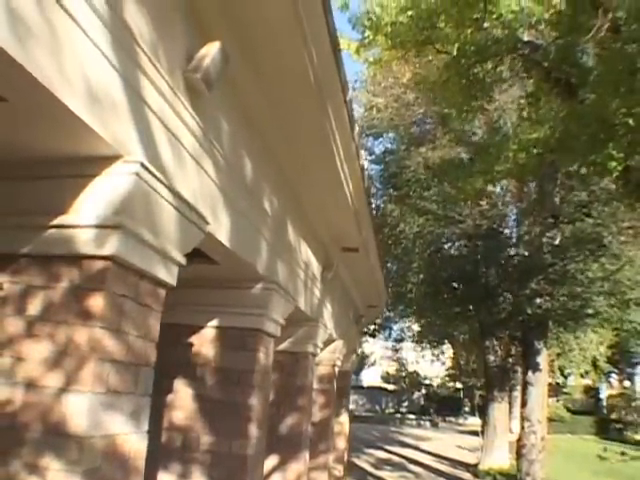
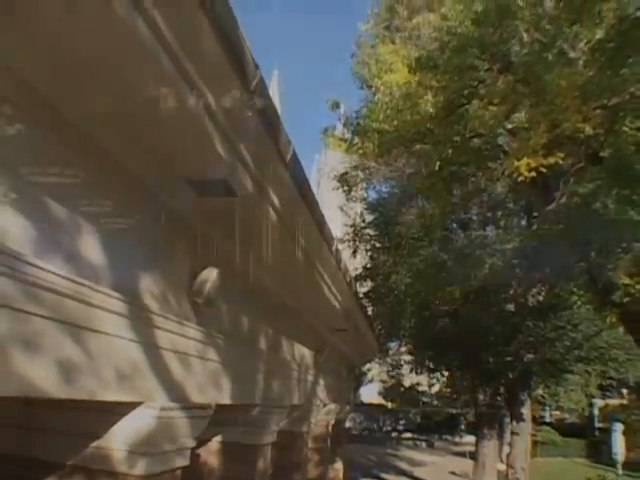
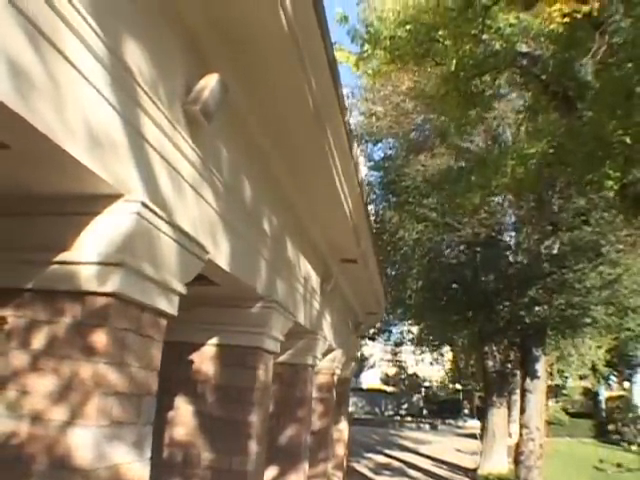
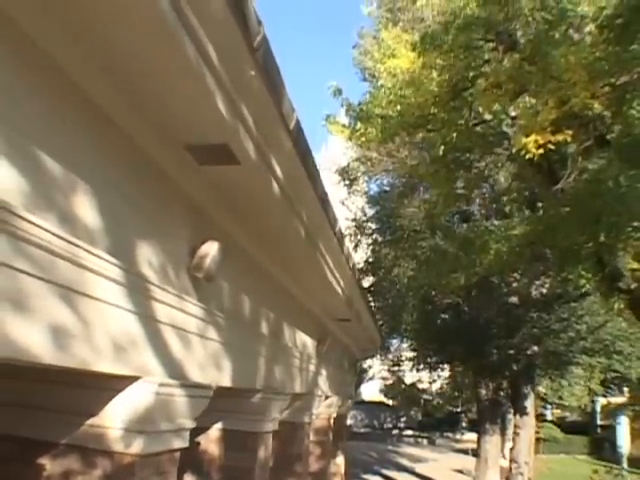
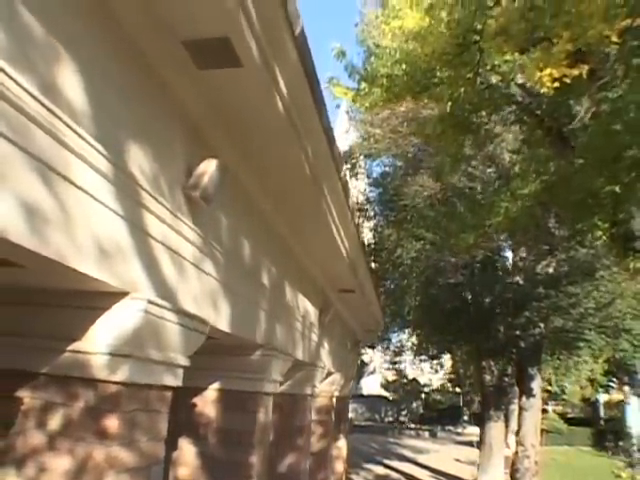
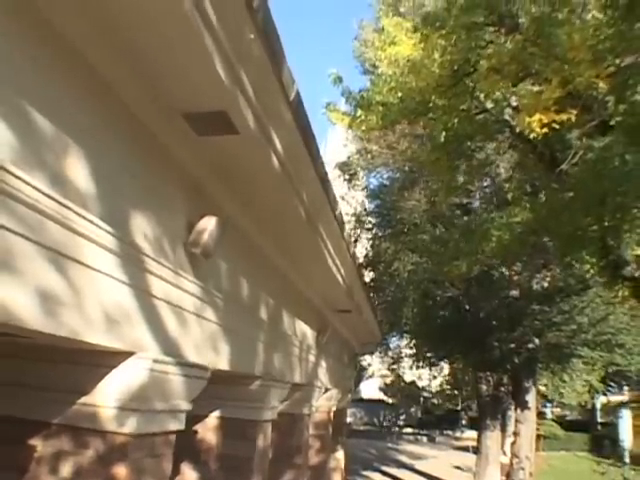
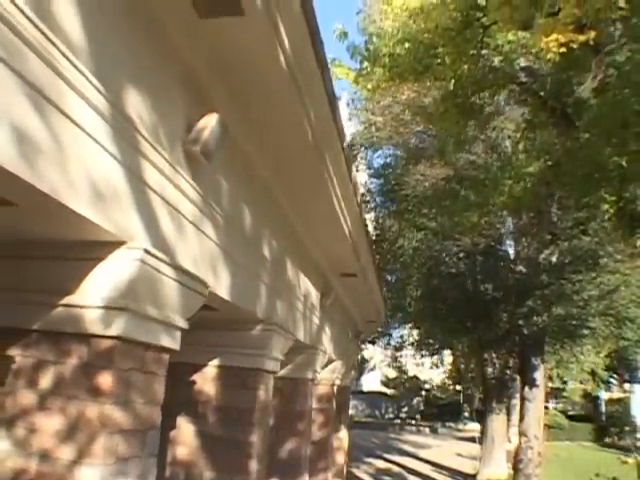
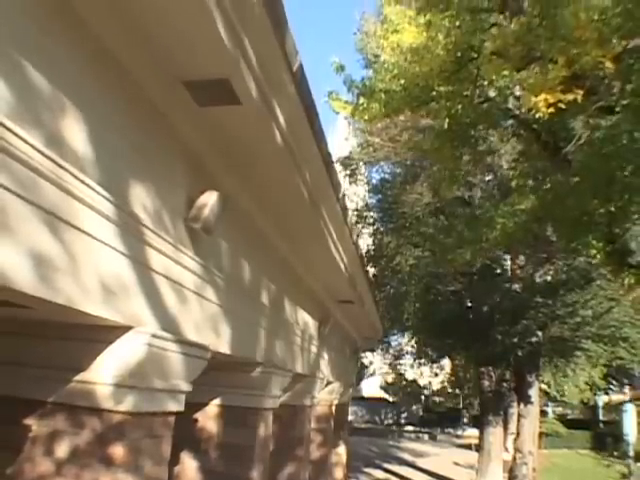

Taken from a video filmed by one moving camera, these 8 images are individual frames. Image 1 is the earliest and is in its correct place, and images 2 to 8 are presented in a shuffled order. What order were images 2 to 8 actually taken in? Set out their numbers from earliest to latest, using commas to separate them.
3, 7, 5, 8, 6, 4, 2
